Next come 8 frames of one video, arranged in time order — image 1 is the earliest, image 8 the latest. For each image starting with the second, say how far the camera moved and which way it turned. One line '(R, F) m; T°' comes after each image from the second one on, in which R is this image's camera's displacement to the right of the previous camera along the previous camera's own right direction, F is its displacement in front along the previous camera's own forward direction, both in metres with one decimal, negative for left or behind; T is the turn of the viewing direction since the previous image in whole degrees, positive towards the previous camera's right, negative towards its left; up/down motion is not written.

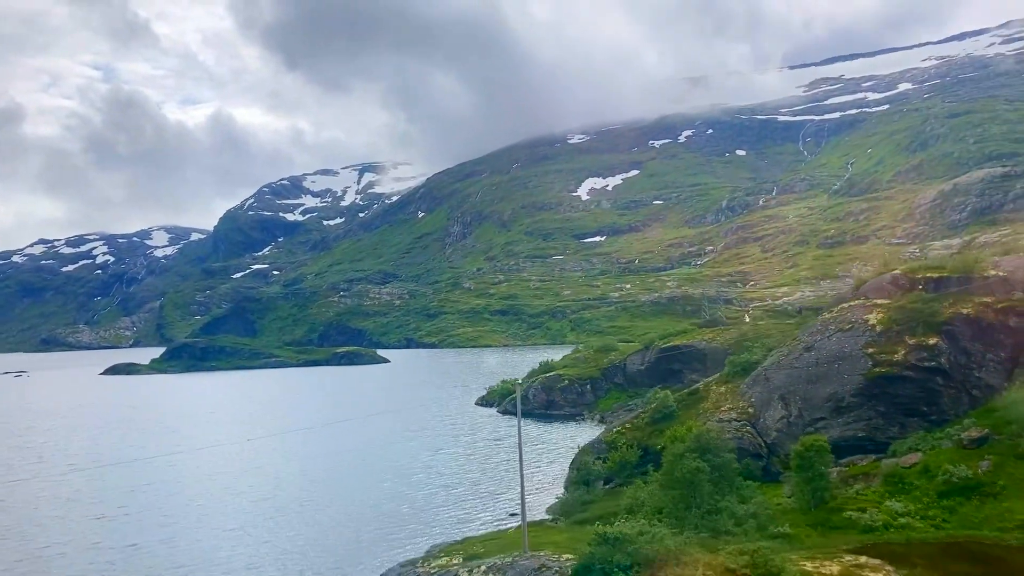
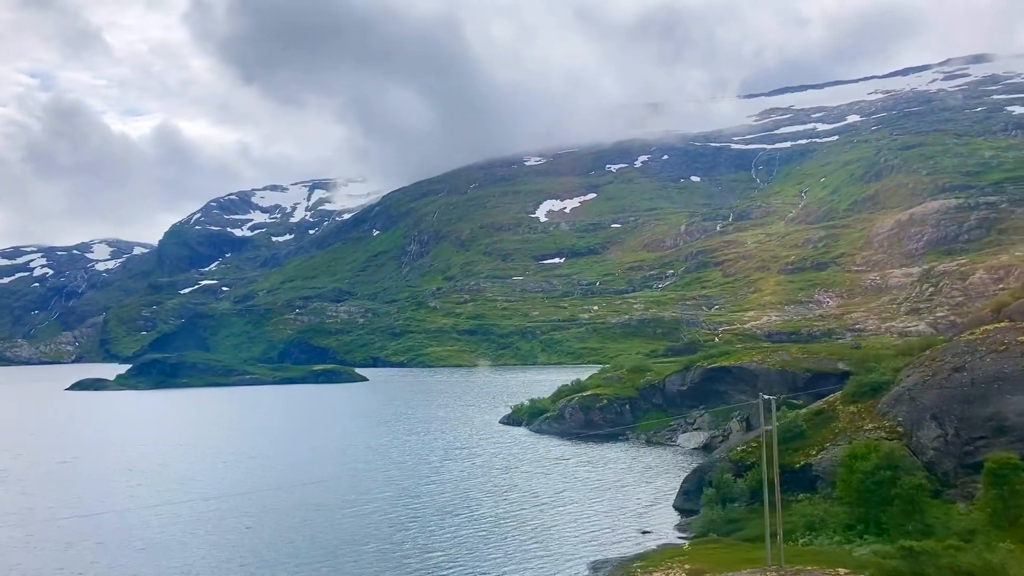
(-8.4, +0.3) m; +4°
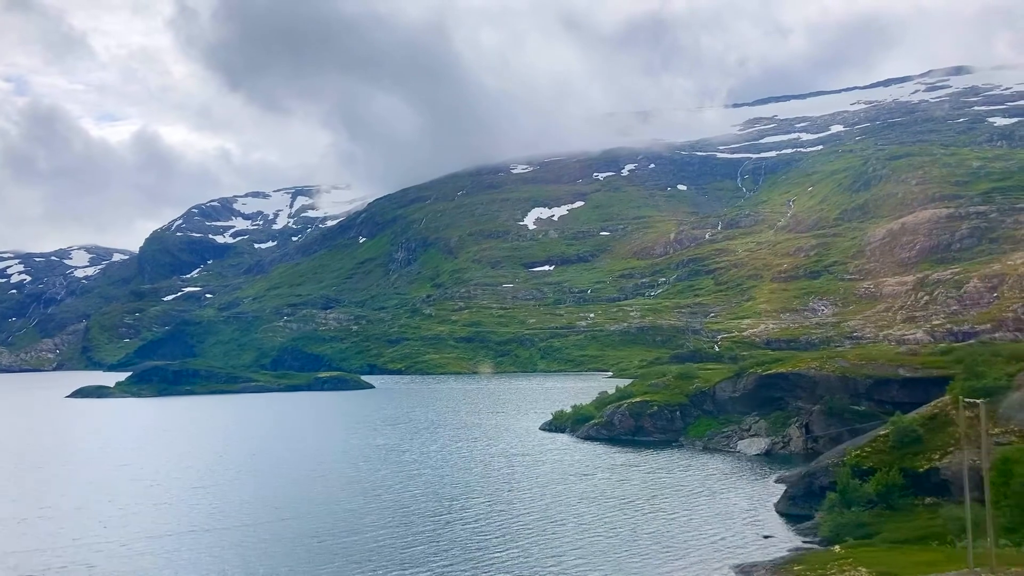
(-6.4, -0.1) m; +1°
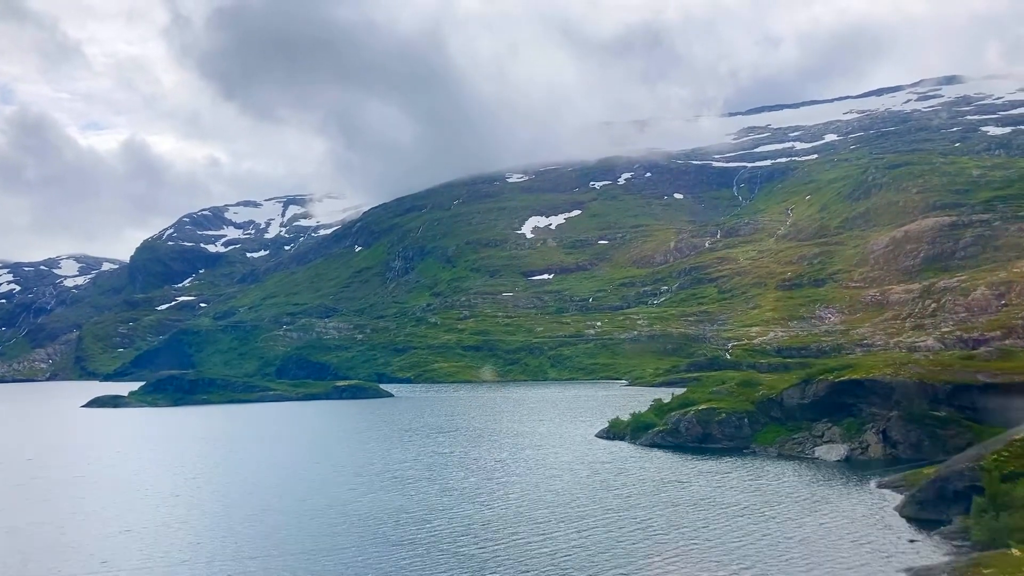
(-7.2, -0.3) m; +1°
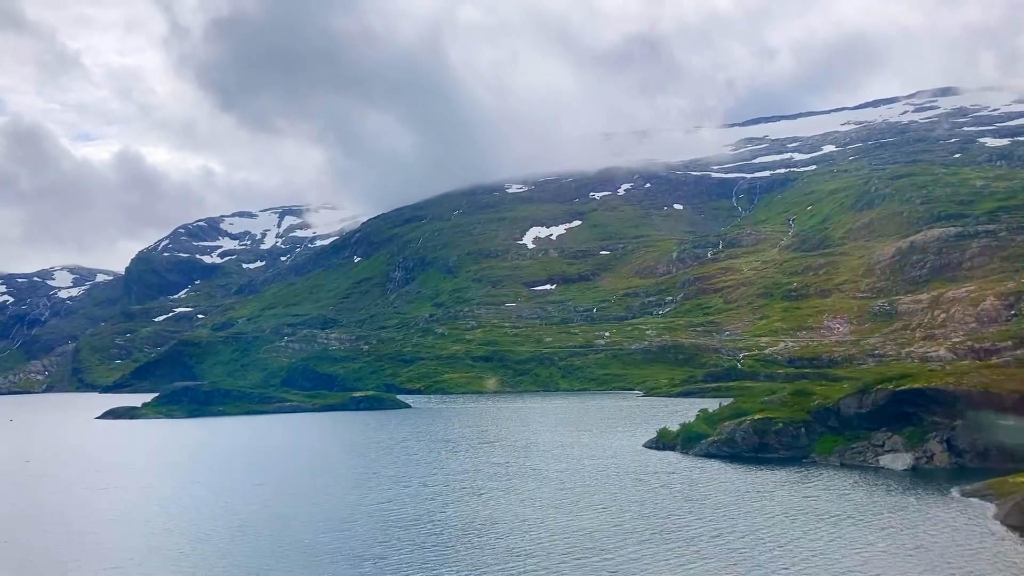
(-5.8, -0.1) m; 0°
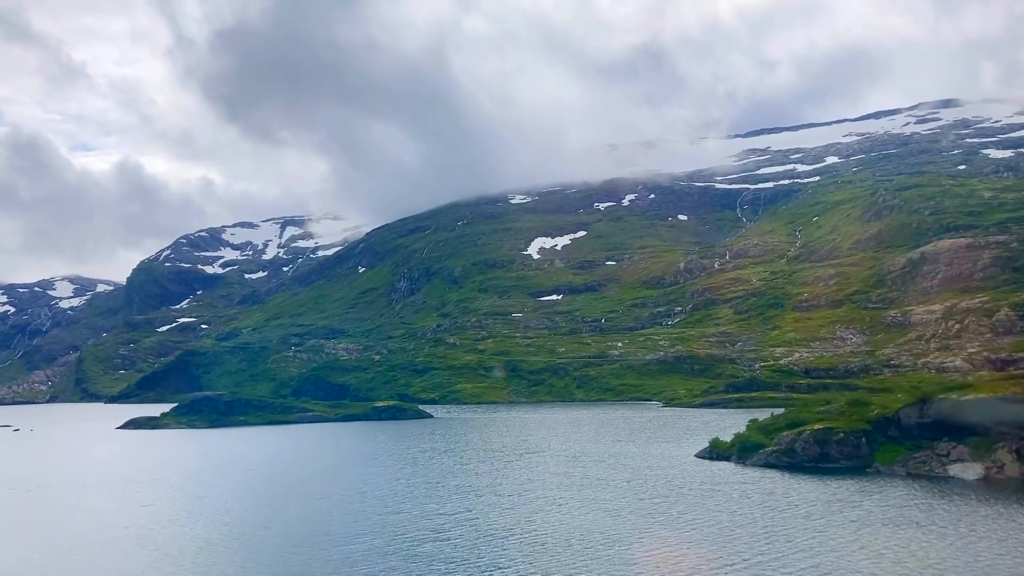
(-5.9, -0.5) m; 0°
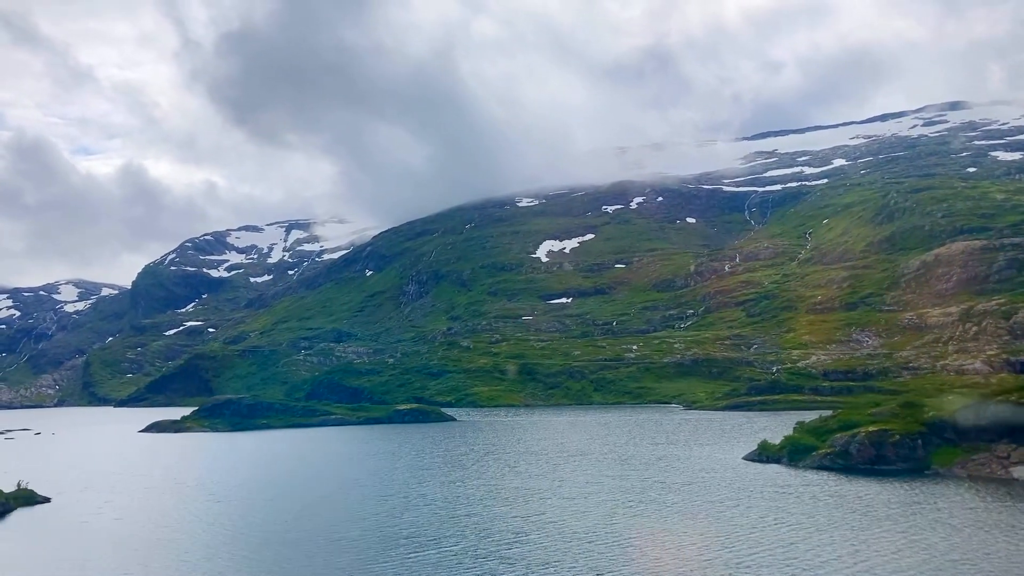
(-4.9, -0.2) m; 0°
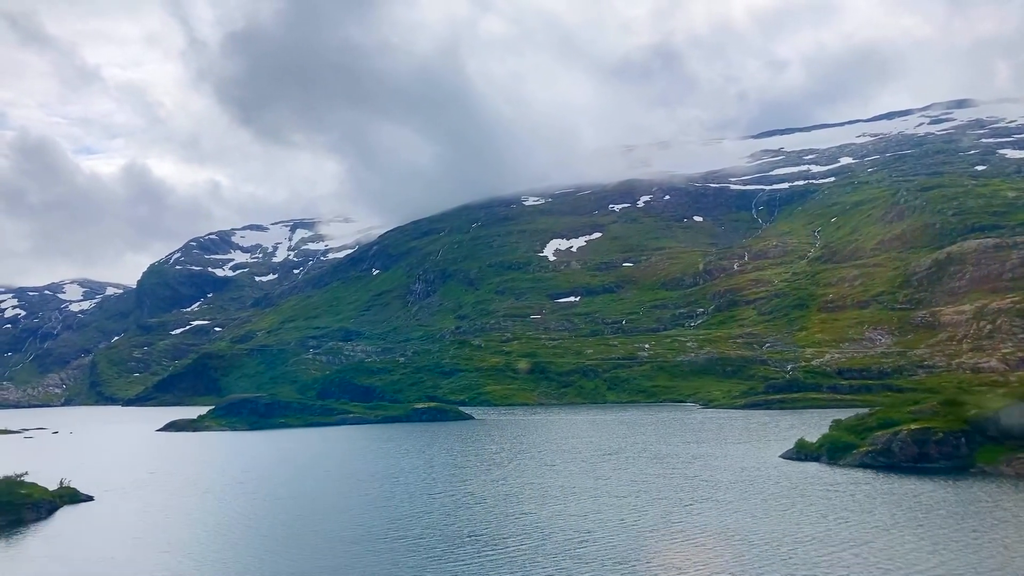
(-3.7, -0.1) m; 0°
